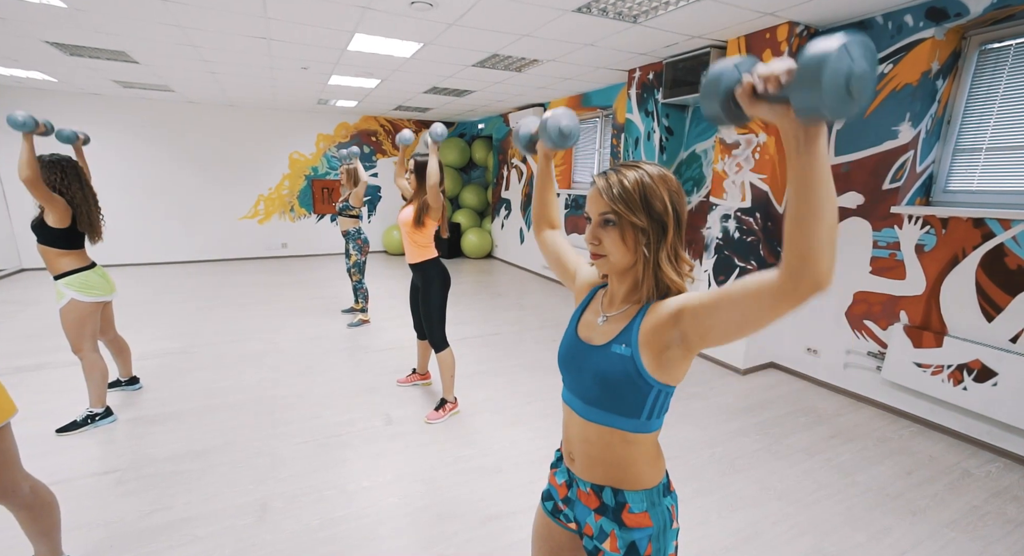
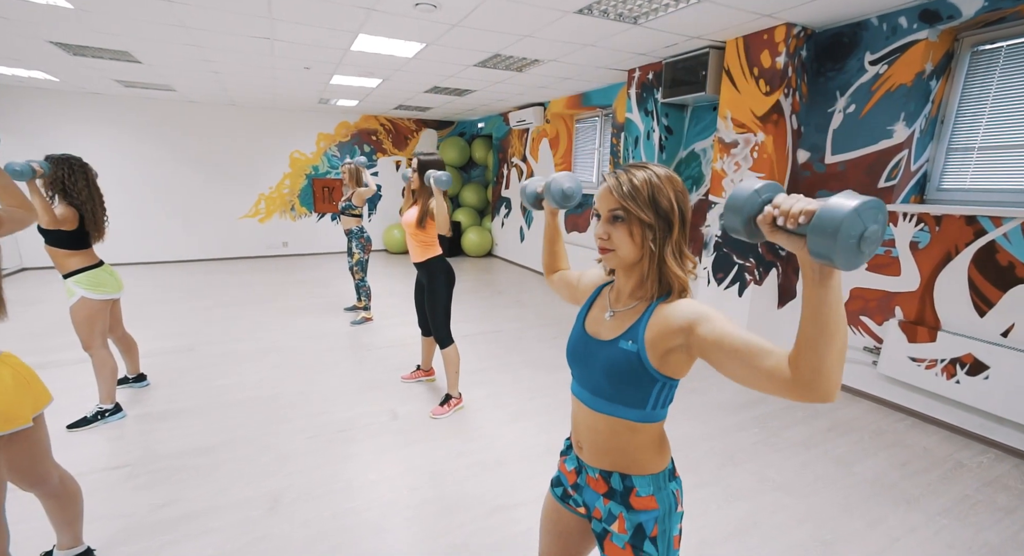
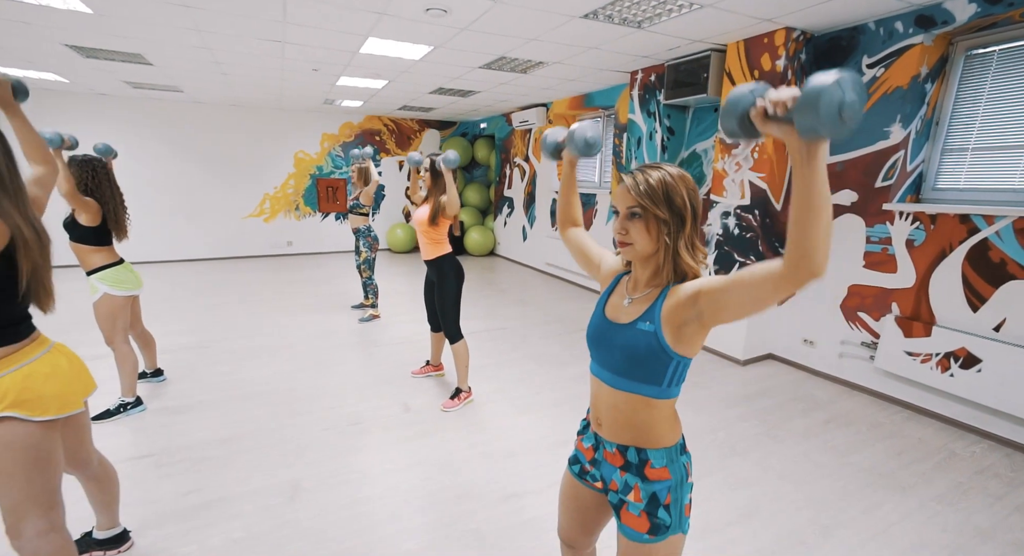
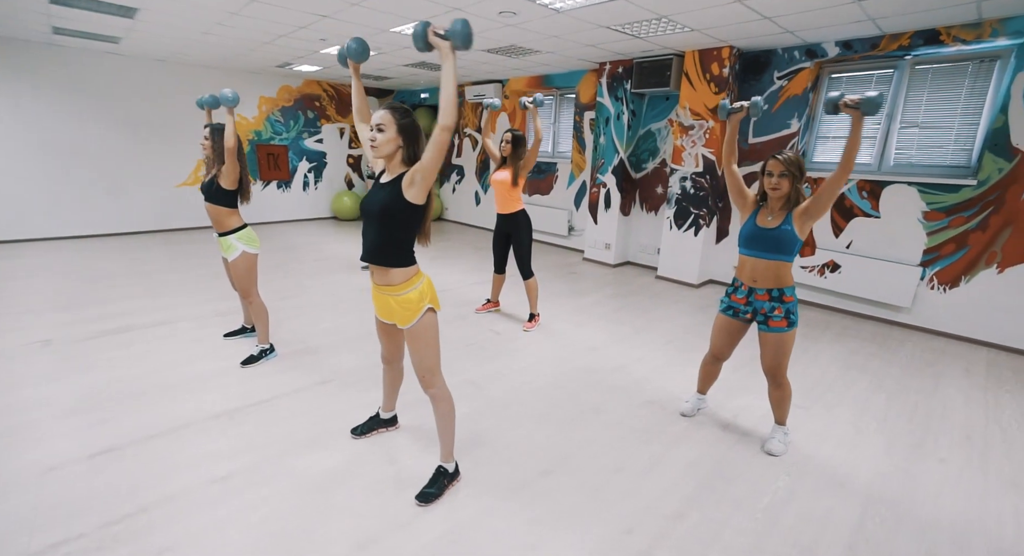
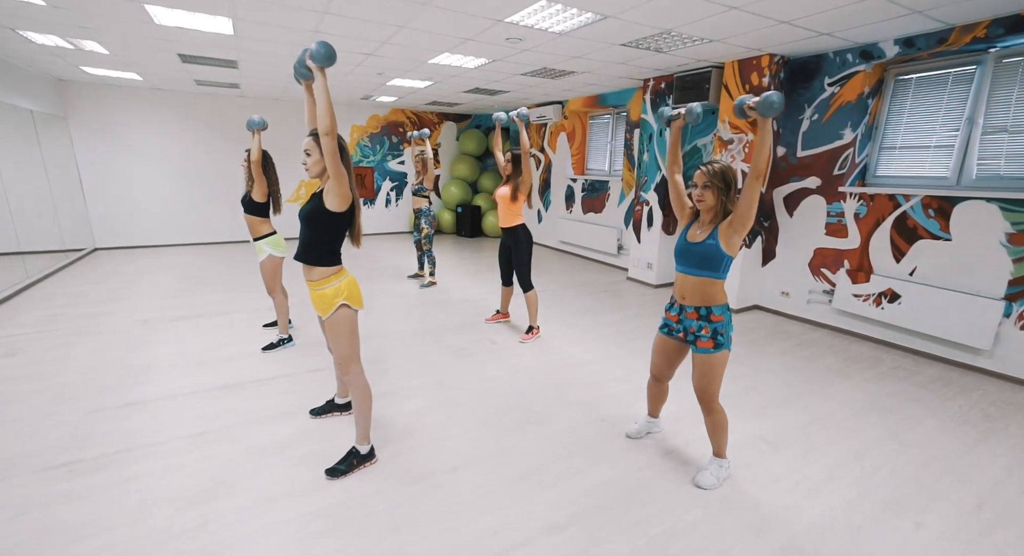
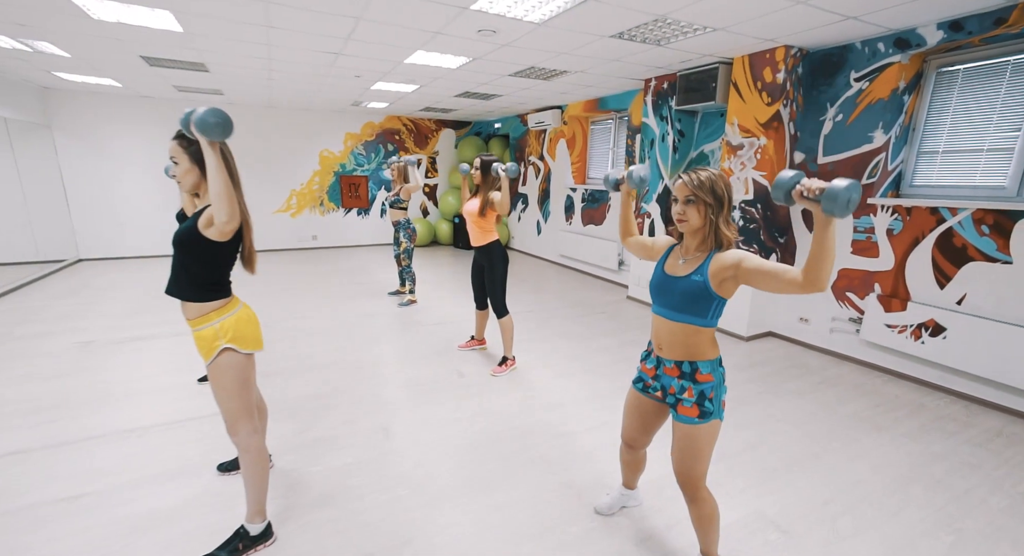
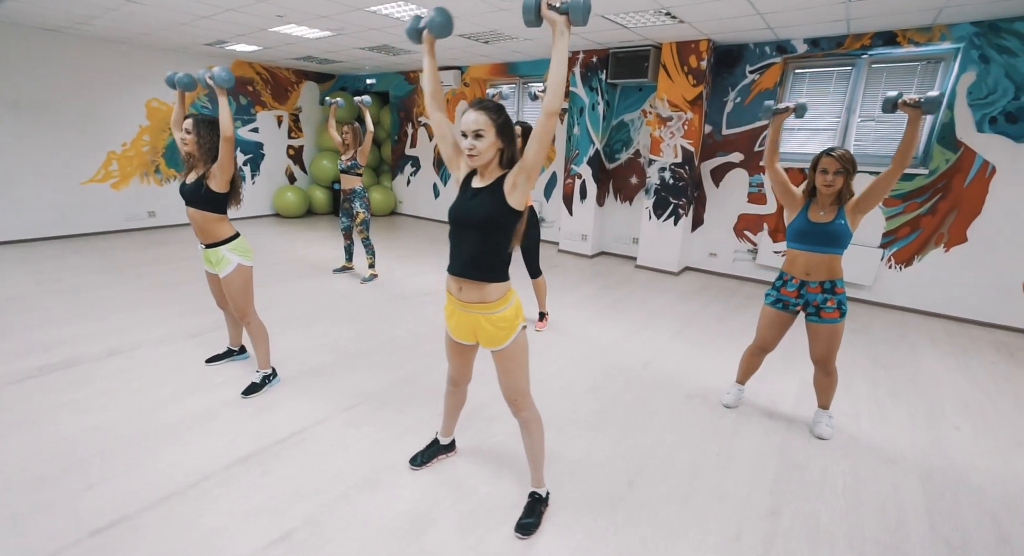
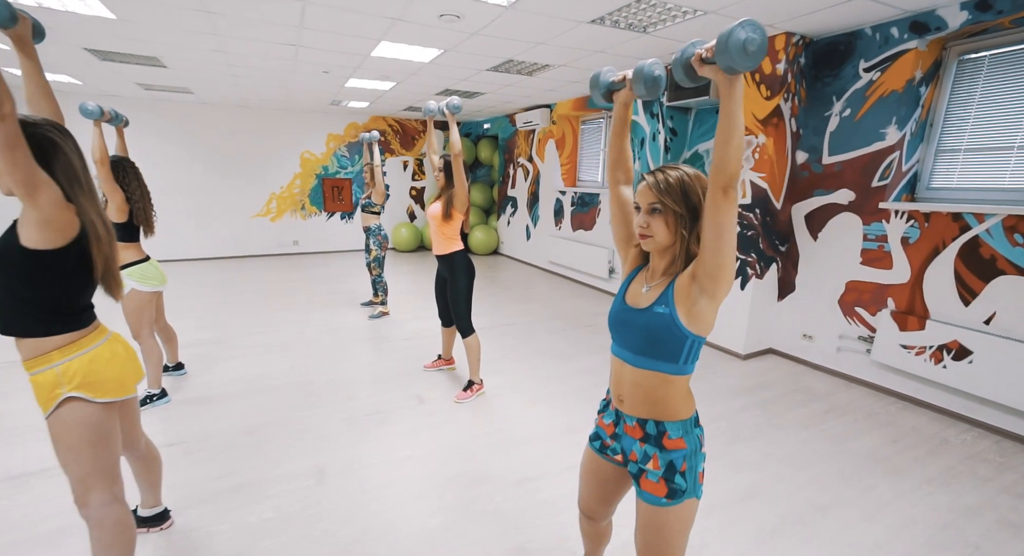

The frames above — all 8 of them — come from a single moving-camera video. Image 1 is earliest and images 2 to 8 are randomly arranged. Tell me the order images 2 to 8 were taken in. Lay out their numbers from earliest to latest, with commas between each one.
2, 3, 8, 6, 5, 4, 7
